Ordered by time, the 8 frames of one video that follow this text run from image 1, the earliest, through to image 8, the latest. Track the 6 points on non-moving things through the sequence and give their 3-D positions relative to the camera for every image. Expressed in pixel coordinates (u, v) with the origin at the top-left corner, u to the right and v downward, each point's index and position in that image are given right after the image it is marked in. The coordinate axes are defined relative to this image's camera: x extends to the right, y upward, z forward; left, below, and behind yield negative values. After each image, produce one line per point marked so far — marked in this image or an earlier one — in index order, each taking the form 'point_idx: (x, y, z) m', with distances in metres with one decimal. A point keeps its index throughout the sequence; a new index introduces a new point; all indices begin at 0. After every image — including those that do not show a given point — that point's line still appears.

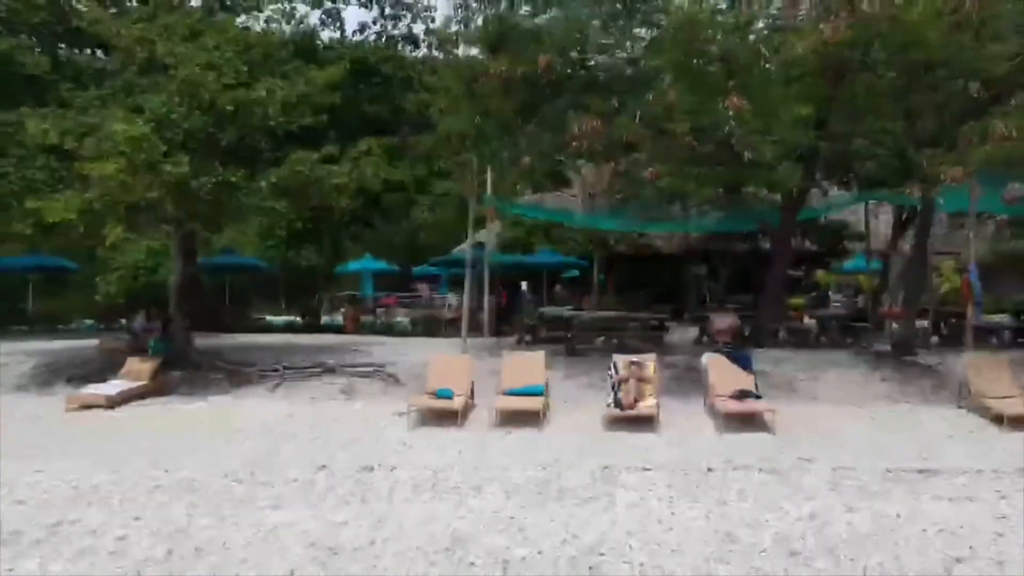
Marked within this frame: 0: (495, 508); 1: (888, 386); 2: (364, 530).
0: (-0.1, -1.5, +7.3) m
1: (+4.3, -1.1, +12.4) m
2: (-0.9, -1.5, +6.8) m
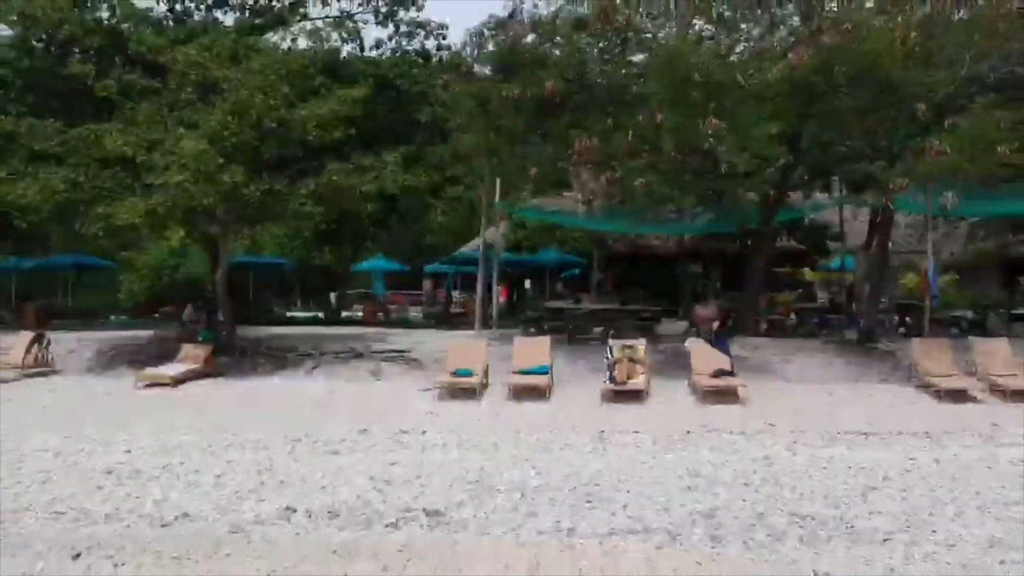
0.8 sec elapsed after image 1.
0: (0.0, -1.4, +9.1) m
1: (+4.5, -1.0, +14.1) m
2: (-0.8, -1.4, +8.6) m
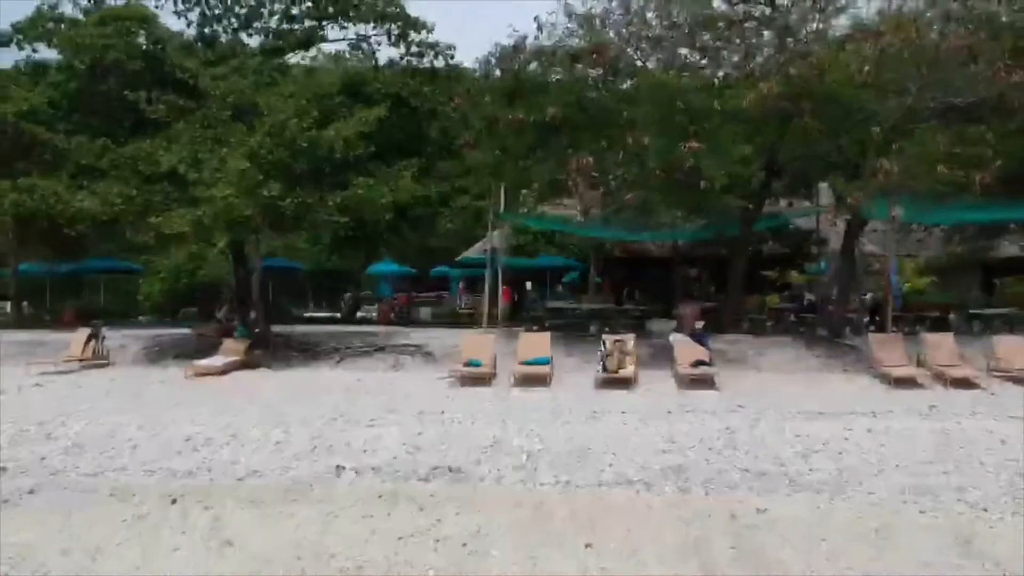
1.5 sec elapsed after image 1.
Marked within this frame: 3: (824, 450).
0: (+0.1, -1.4, +10.8) m
1: (+4.5, -1.1, +15.9) m
2: (-0.7, -1.4, +10.3) m
3: (+2.8, -1.5, +9.7) m
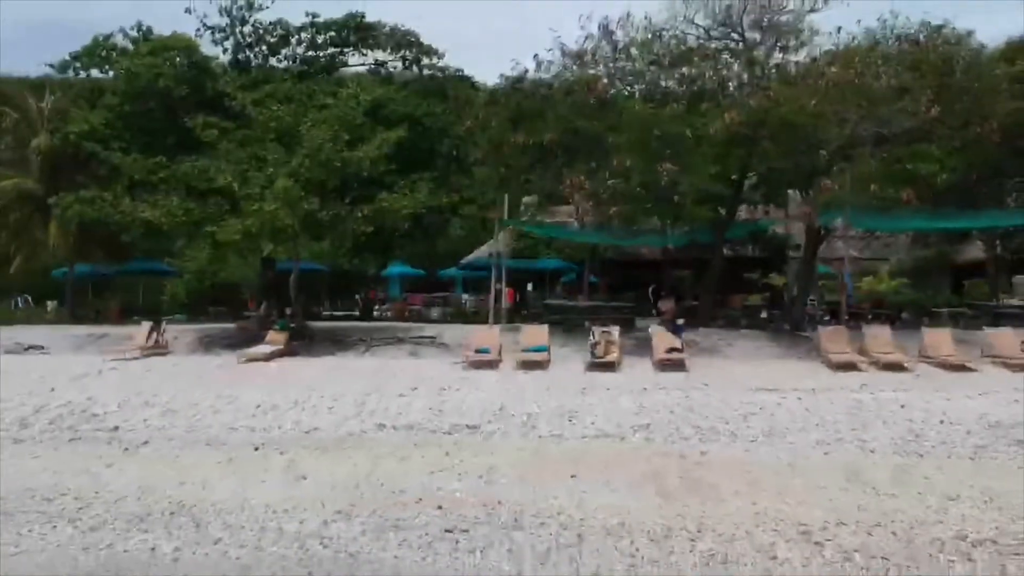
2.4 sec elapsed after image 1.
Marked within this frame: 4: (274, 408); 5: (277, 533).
0: (+0.1, -1.4, +13.4) m
1: (+4.6, -1.0, +18.5) m
2: (-0.7, -1.4, +12.9) m
3: (+2.8, -1.4, +12.3) m
4: (-2.9, -1.4, +13.0) m
5: (-2.0, -2.1, +9.2) m
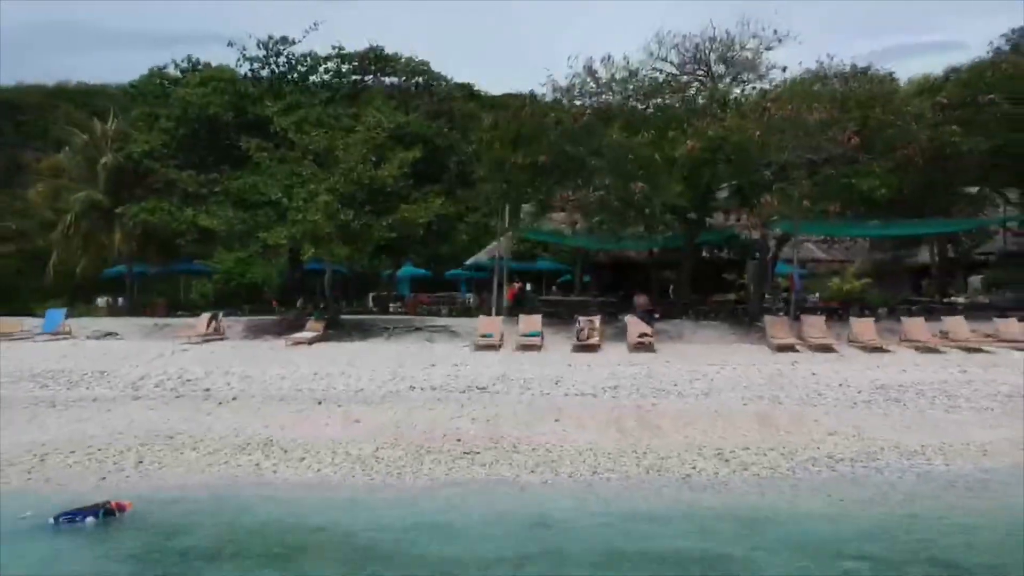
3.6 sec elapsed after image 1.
0: (+0.1, -1.3, +17.1) m
1: (+4.6, -1.0, +22.1) m
2: (-0.7, -1.3, +16.6) m
3: (+2.8, -1.3, +15.9) m
4: (-2.9, -1.4, +16.7) m
5: (-2.0, -2.0, +12.9) m
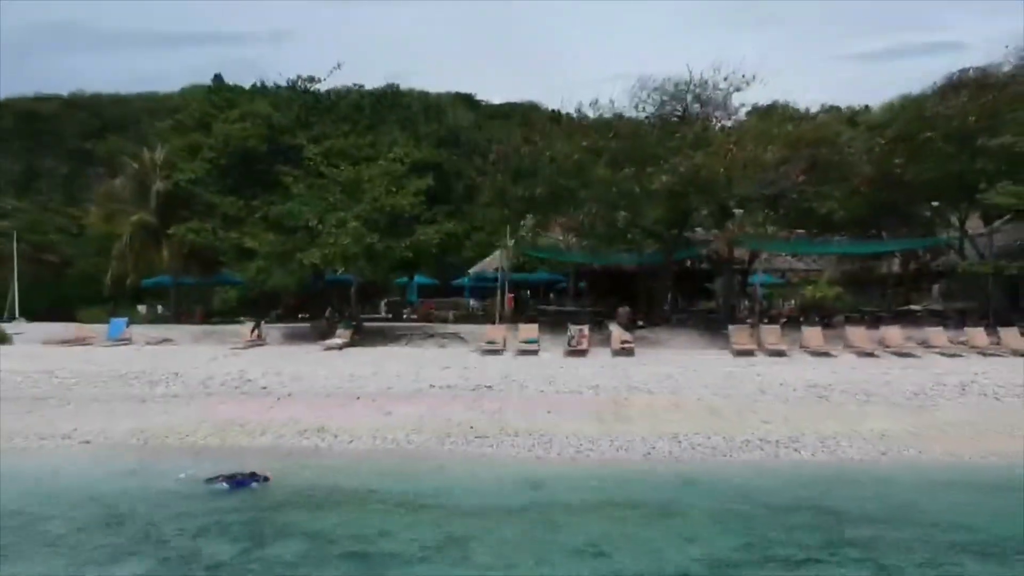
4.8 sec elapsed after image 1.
0: (+0.2, -1.6, +20.7) m
1: (+4.6, -1.3, +25.7) m
2: (-0.7, -1.6, +20.2) m
3: (+2.9, -1.7, +19.5) m
4: (-2.9, -1.7, +20.3) m
5: (-2.0, -2.3, +16.5) m
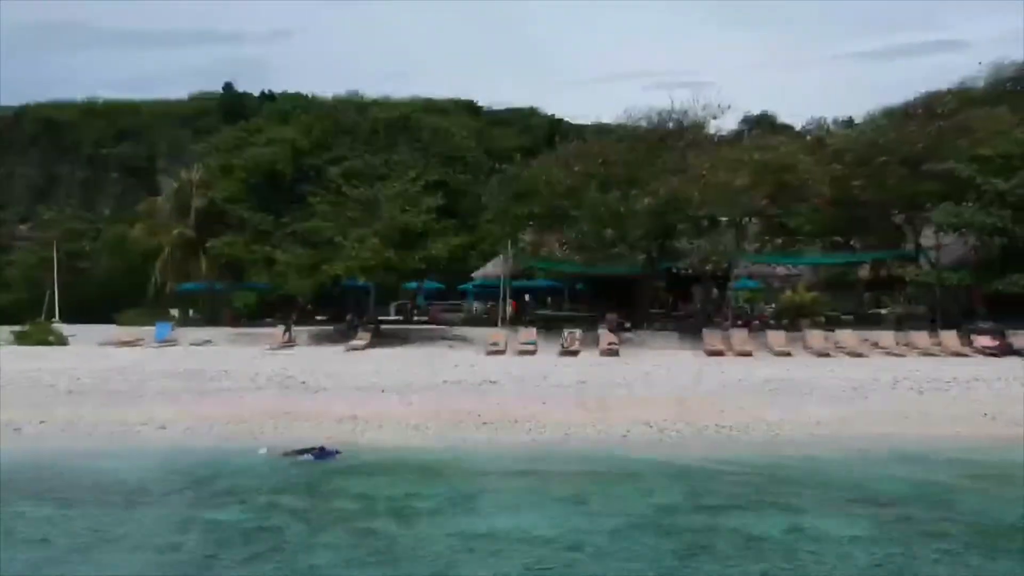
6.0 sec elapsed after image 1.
0: (+0.2, -1.8, +24.1) m
1: (+4.6, -1.5, +29.2) m
2: (-0.6, -1.9, +23.6) m
3: (+2.9, -1.9, +23.0) m
4: (-2.8, -1.9, +23.7) m
5: (-2.0, -2.5, +19.9) m
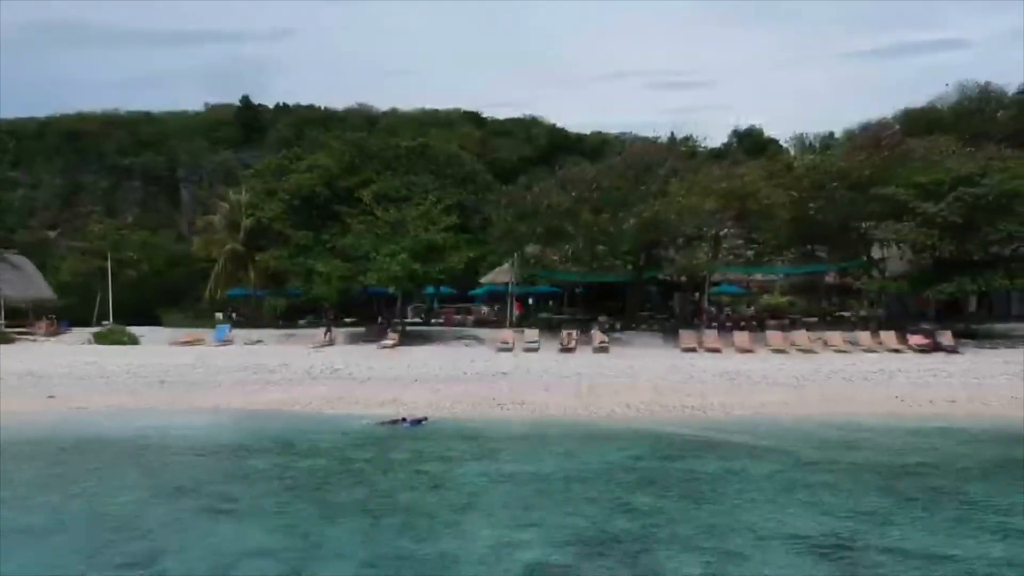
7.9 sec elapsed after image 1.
0: (+0.4, -2.0, +29.3) m
1: (+4.8, -1.7, +34.3) m
2: (-0.4, -2.1, +28.8) m
3: (+3.1, -2.1, +28.1) m
4: (-2.6, -2.1, +28.9) m
5: (-1.8, -2.8, +25.1) m
